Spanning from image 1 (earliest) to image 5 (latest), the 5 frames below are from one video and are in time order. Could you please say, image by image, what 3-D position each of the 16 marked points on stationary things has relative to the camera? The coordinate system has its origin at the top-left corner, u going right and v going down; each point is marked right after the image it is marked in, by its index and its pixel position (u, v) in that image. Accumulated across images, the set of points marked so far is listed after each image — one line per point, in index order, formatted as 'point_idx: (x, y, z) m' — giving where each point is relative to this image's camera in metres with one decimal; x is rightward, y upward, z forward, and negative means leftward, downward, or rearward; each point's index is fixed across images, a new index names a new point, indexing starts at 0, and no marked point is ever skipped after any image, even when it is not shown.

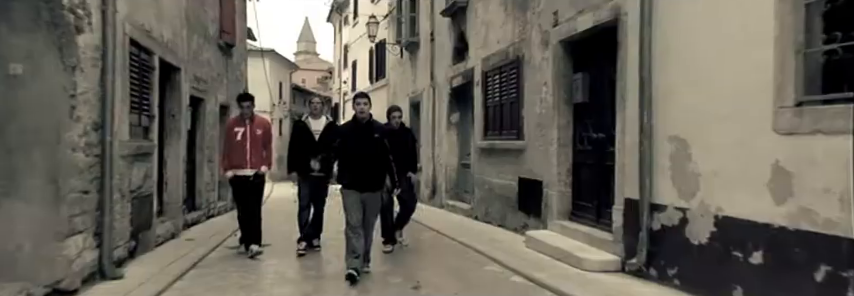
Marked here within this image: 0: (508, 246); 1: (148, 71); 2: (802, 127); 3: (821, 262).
0: (+1.0, -1.3, +6.8) m
1: (-3.5, +1.0, +6.7) m
2: (+2.3, +0.1, +3.2) m
3: (+2.4, -0.7, +3.2) m
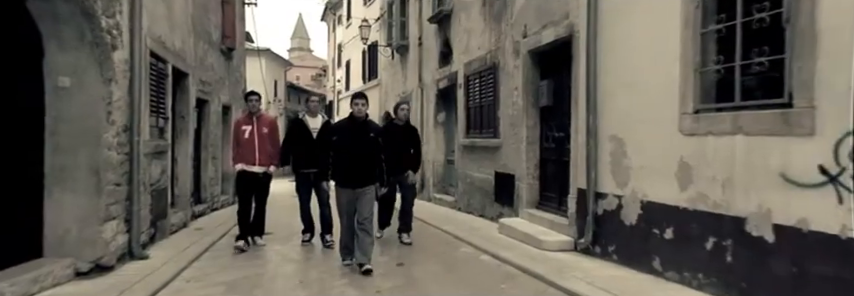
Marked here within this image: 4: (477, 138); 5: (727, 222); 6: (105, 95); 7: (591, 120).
0: (+0.8, -1.2, +7.7) m
1: (-3.8, +1.0, +7.5) m
2: (+2.2, +0.1, +4.1) m
3: (+2.2, -0.7, +4.1) m
4: (+0.9, +0.2, +9.5) m
5: (+2.2, -0.5, +3.9) m
6: (-3.1, +0.5, +5.0) m
7: (+1.8, +0.3, +5.6) m
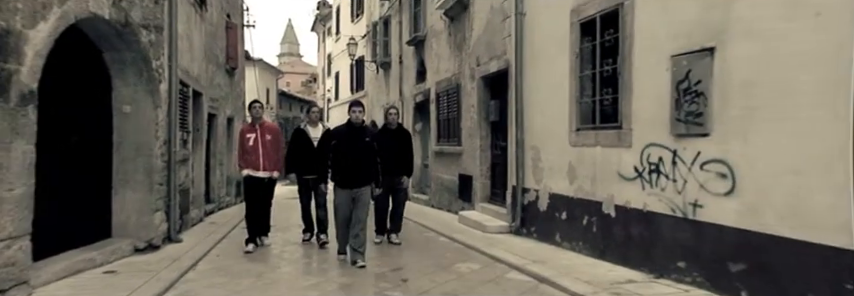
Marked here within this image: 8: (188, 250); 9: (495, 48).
0: (+0.4, -1.3, +9.5) m
1: (-4.2, +0.9, +9.2) m
2: (+1.7, +0.1, +6.0) m
3: (+1.8, -0.8, +5.9) m
4: (+0.4, 0.0, +11.3) m
5: (+1.8, -0.6, +5.8) m
6: (-3.5, +0.4, +6.8) m
7: (+1.3, +0.2, +7.5) m
8: (-3.3, -1.4, +7.2) m
9: (+1.1, +1.6, +8.5) m
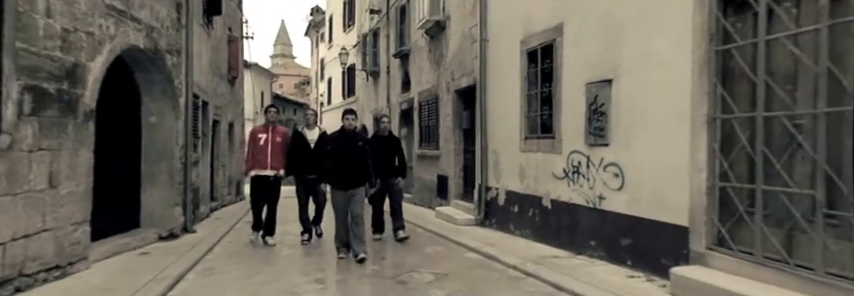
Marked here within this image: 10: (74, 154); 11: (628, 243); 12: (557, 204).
0: (0.0, -1.4, +10.9) m
1: (-4.6, +0.8, +10.5) m
2: (+1.4, 0.0, +7.4) m
3: (+1.4, -0.8, +7.3) m
4: (0.0, 0.0, +12.7) m
5: (+1.5, -0.7, +7.2) m
6: (-3.9, +0.3, +8.1) m
7: (+1.0, +0.2, +8.9) m
8: (-3.6, -1.5, +8.5) m
9: (+0.7, +1.5, +9.9) m
10: (-3.8, -0.1, +5.6) m
11: (+2.0, -1.0, +5.3) m
12: (+1.6, -0.7, +6.6) m
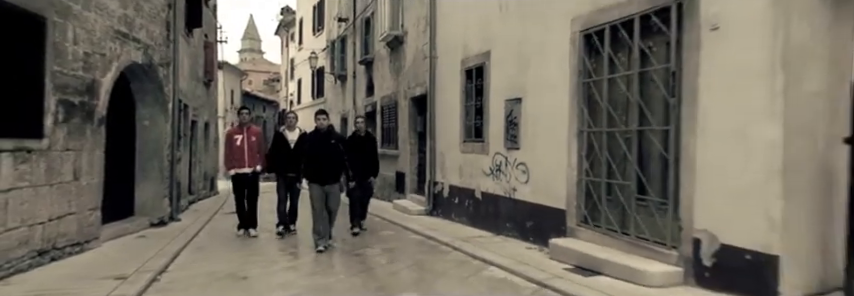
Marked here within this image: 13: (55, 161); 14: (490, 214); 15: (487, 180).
0: (-1.0, -1.4, +12.4) m
1: (-5.6, +0.8, +11.8) m
2: (+0.6, 0.0, +9.0) m
3: (+0.7, -0.9, +8.9) m
4: (-1.1, 0.0, +14.2) m
5: (+0.7, -0.7, +8.8) m
6: (-4.7, +0.3, +9.4) m
7: (+0.1, +0.1, +10.4) m
8: (-4.5, -1.4, +9.8) m
9: (-0.2, +1.5, +11.4) m
10: (-4.4, -0.1, +6.9) m
11: (+1.4, -1.0, +6.9) m
12: (+0.9, -0.8, +8.2) m
13: (-4.3, -0.2, +6.0) m
14: (+1.0, -1.0, +8.0) m
15: (+0.9, -0.5, +8.1) m
